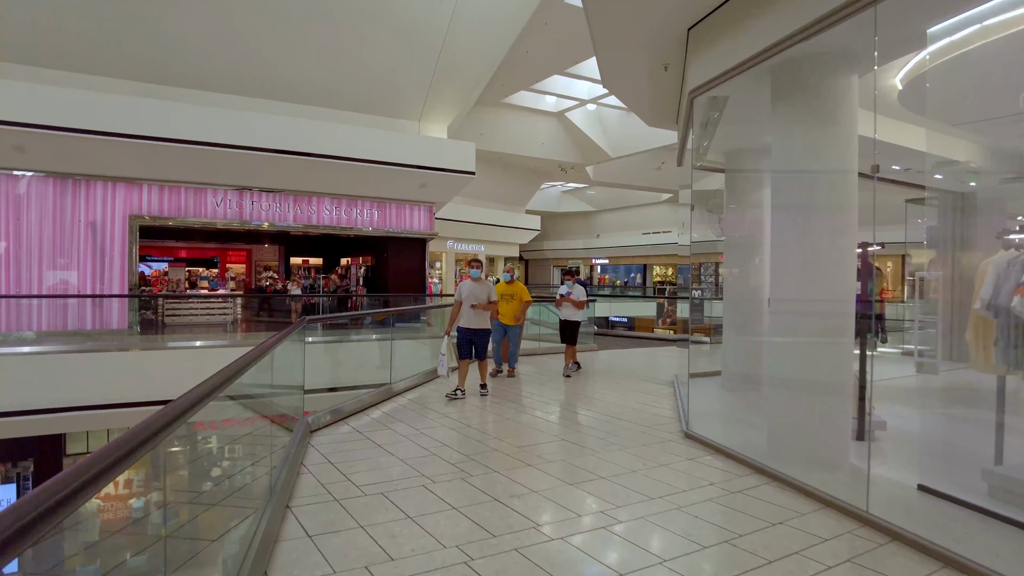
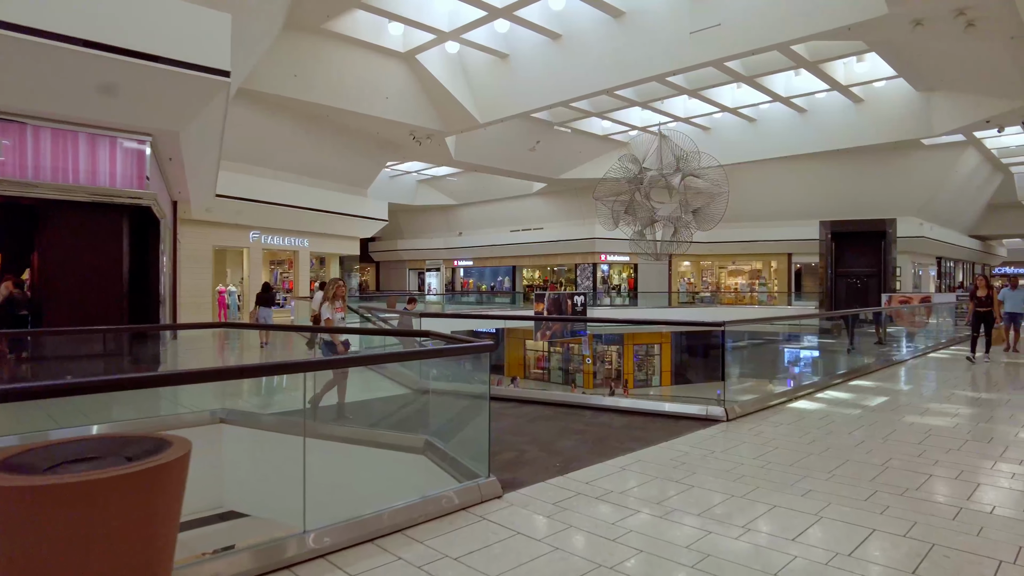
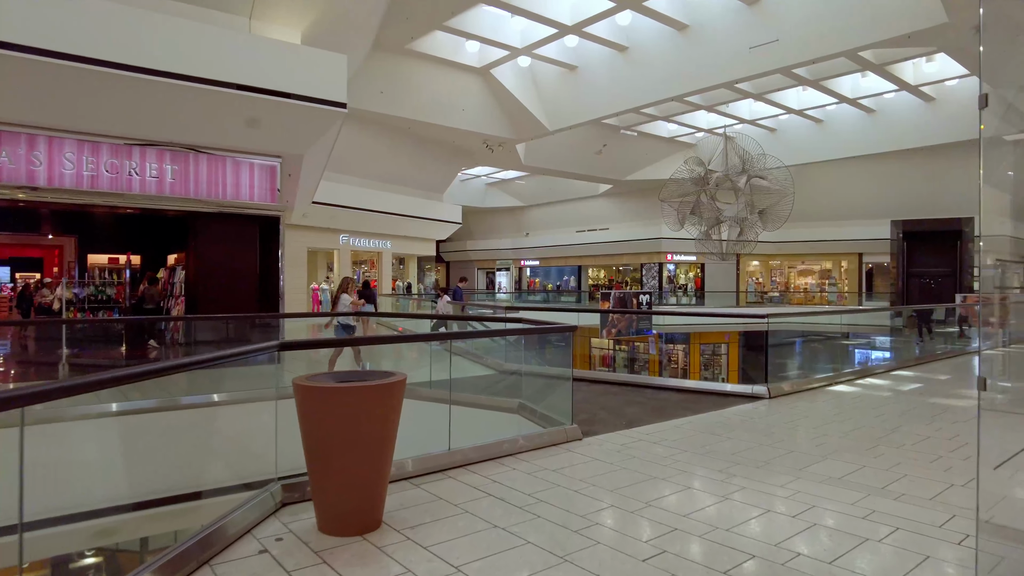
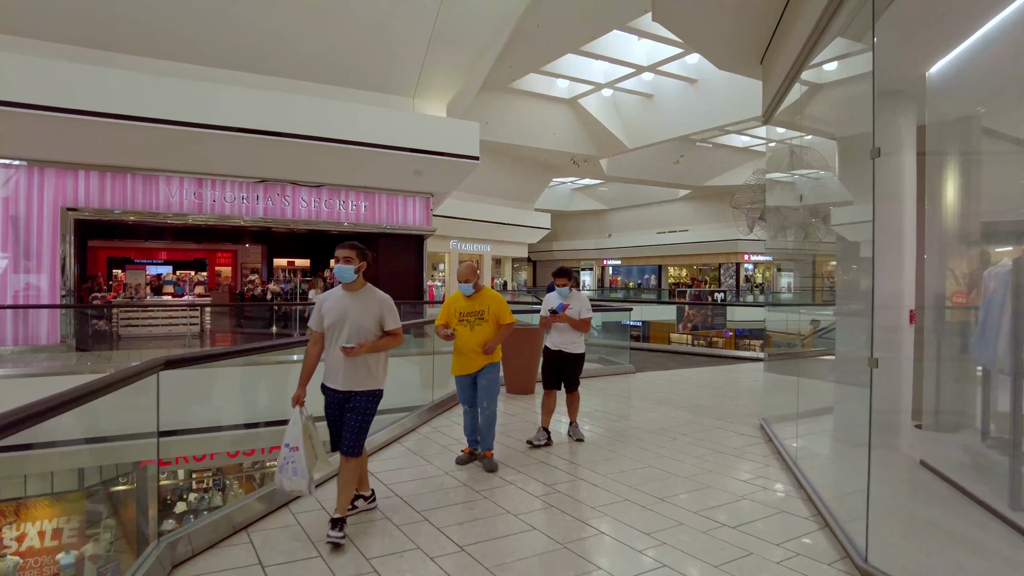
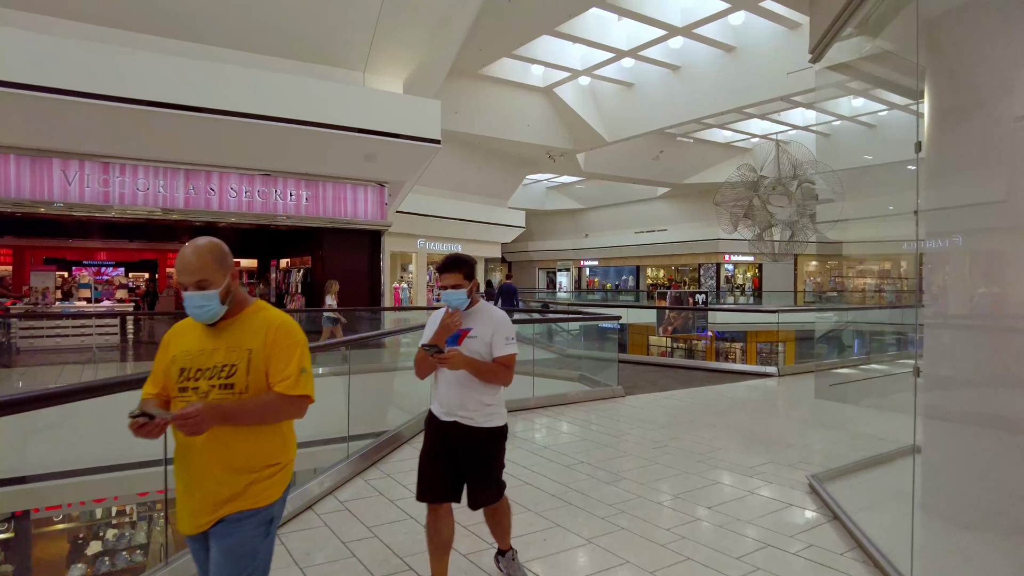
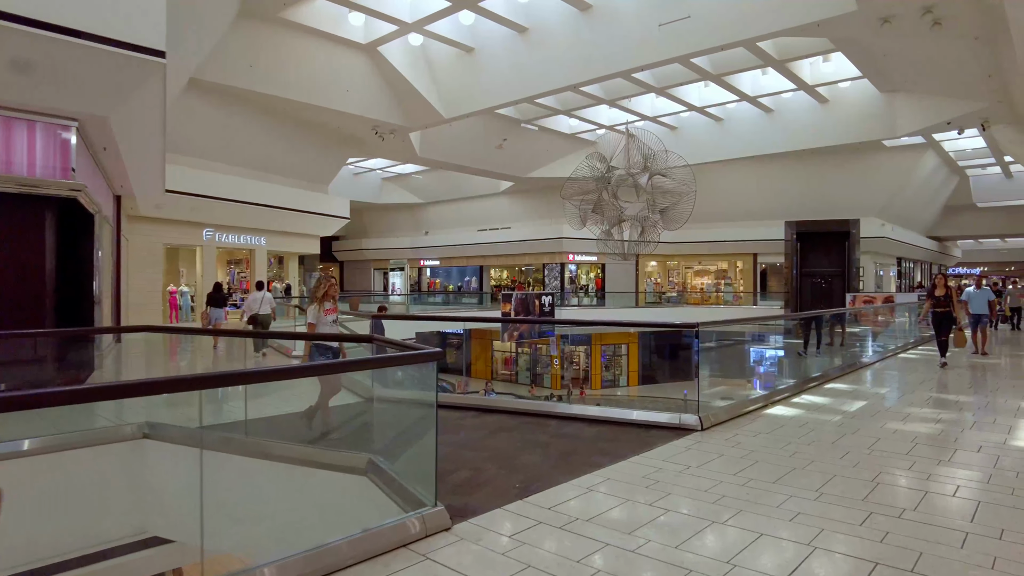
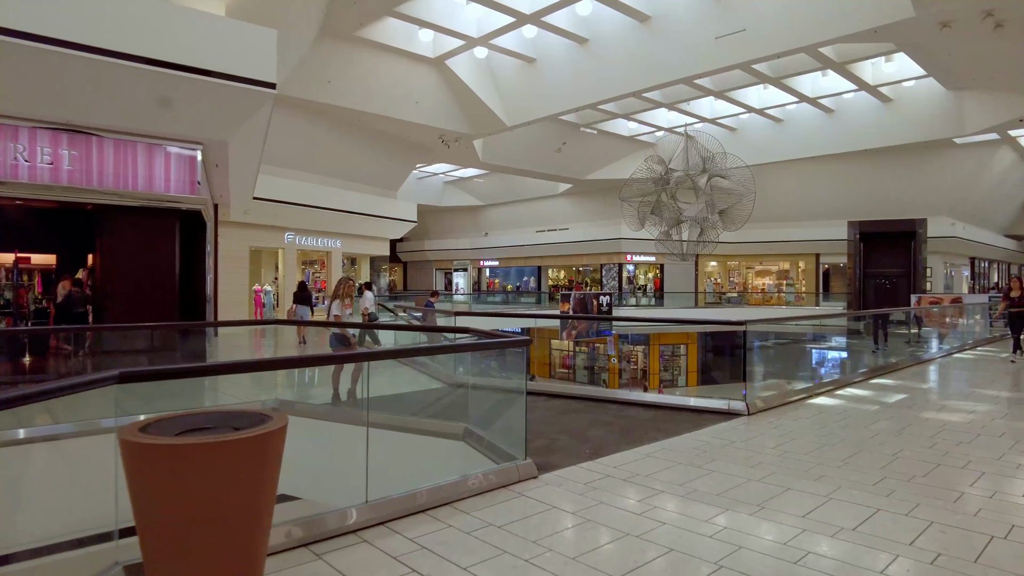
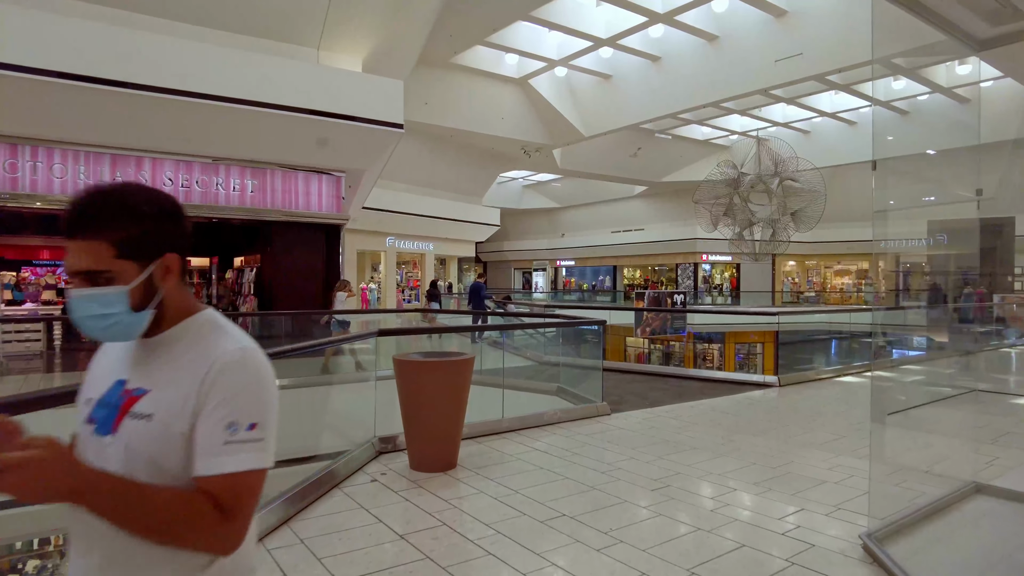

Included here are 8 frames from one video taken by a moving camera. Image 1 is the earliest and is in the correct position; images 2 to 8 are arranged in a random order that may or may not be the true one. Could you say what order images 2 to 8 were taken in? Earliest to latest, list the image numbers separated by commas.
4, 5, 8, 3, 7, 2, 6
